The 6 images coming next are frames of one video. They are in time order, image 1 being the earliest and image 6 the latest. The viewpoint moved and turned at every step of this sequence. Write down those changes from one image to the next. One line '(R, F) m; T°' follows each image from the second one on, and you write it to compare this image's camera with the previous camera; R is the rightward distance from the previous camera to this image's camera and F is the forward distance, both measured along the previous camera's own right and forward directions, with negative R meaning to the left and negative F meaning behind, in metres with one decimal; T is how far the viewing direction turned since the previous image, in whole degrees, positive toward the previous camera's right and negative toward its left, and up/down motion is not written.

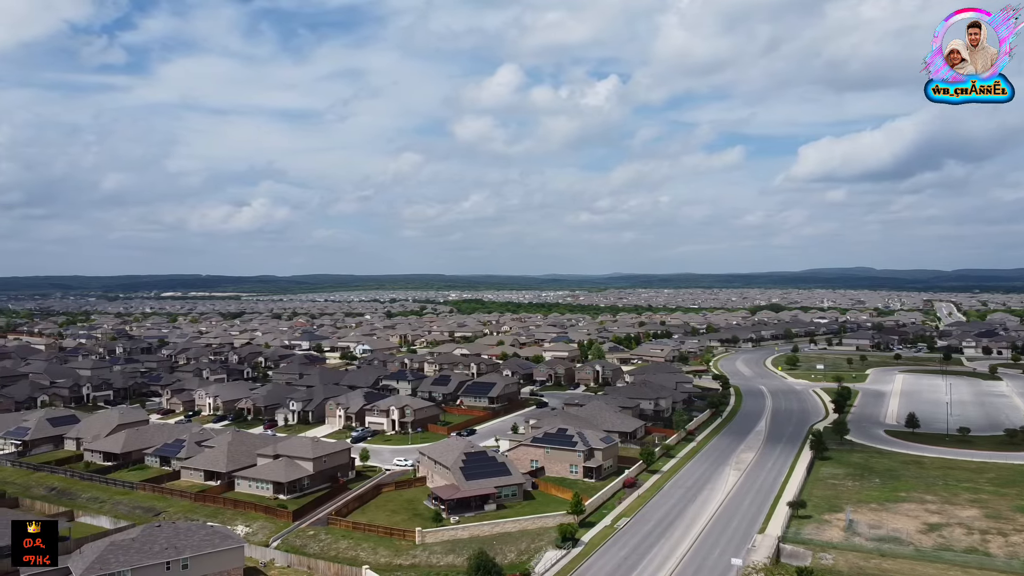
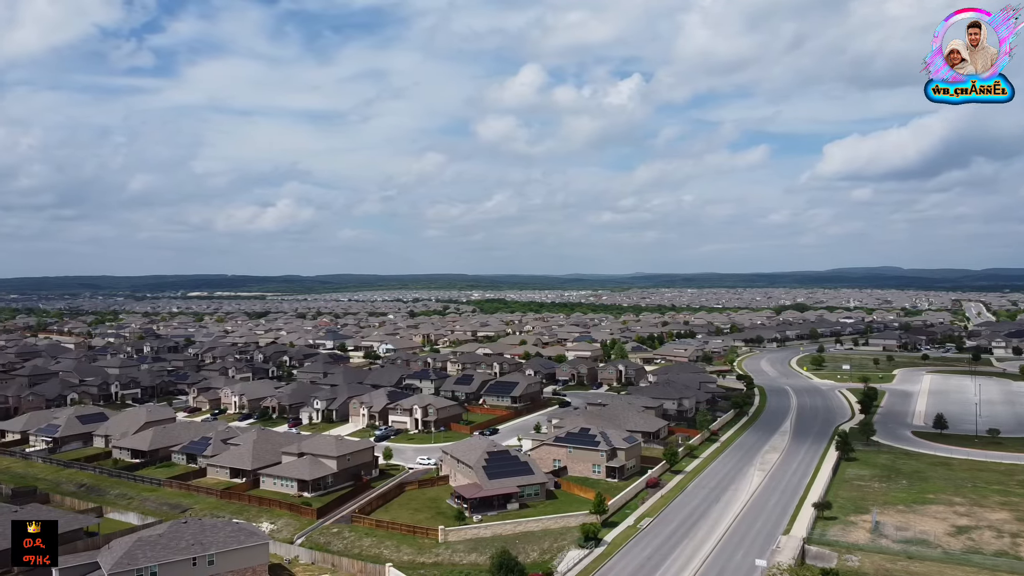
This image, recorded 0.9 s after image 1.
(-0.6, +0.1) m; -1°
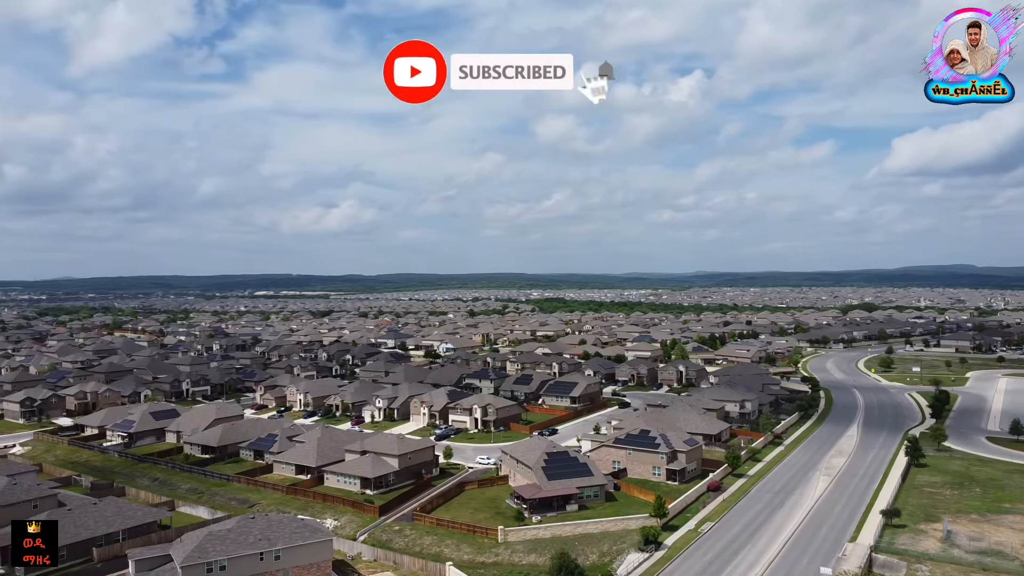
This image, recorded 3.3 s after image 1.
(-1.7, +0.1) m; -3°
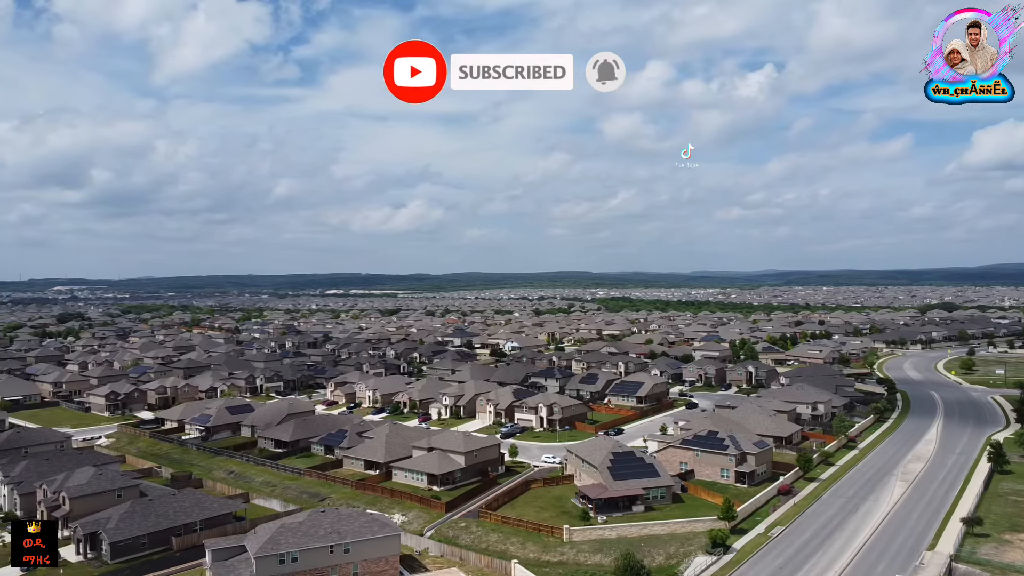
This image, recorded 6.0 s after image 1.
(-1.8, -0.1) m; -4°
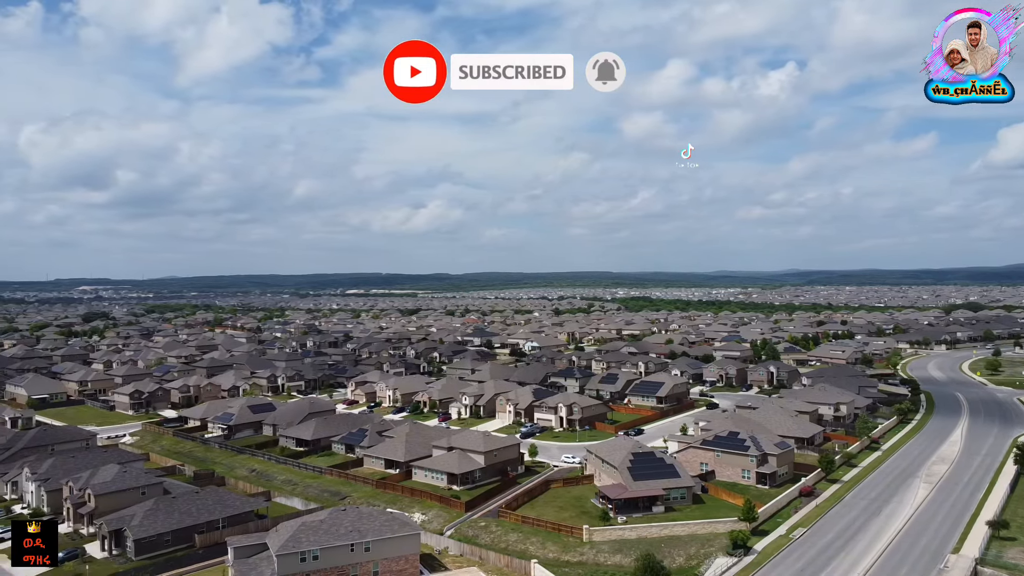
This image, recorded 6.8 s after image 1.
(-0.5, 0.0) m; -1°
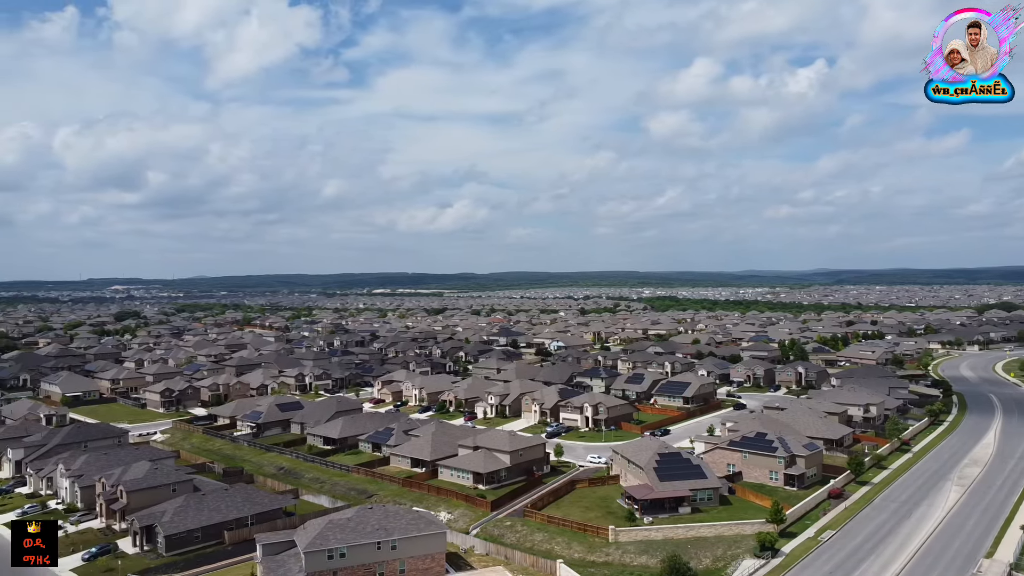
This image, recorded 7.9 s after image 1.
(-0.7, -0.1) m; -1°
